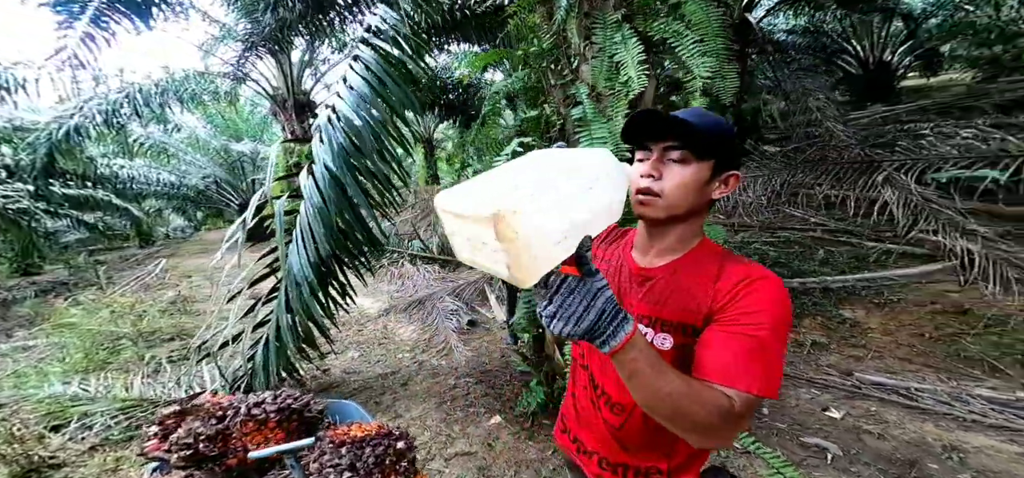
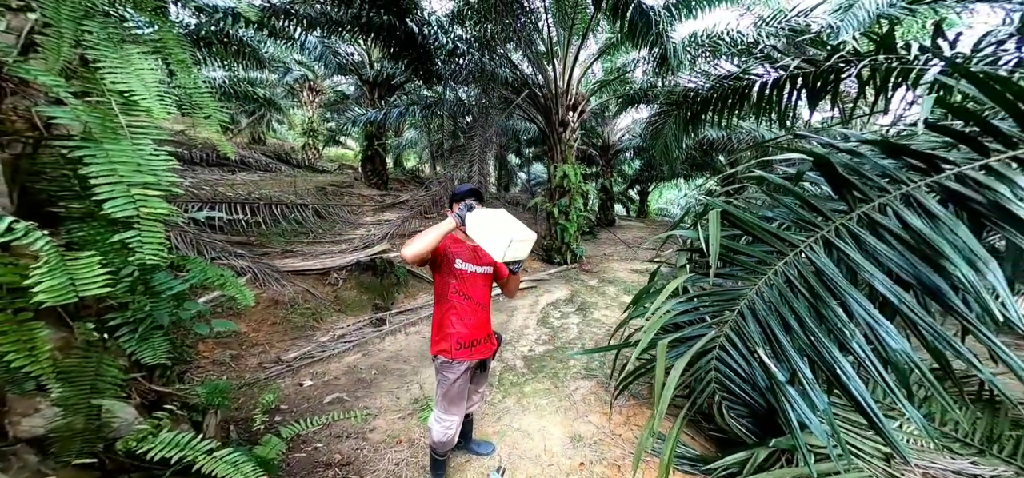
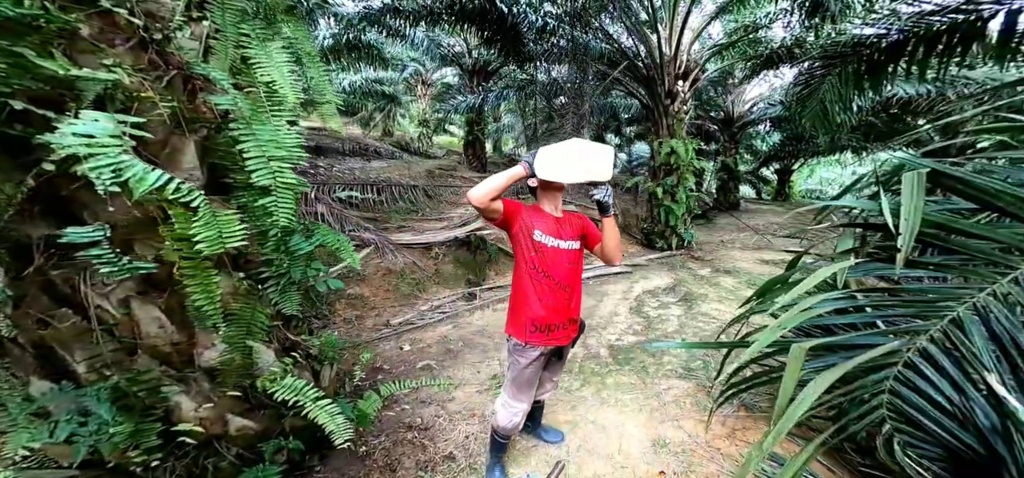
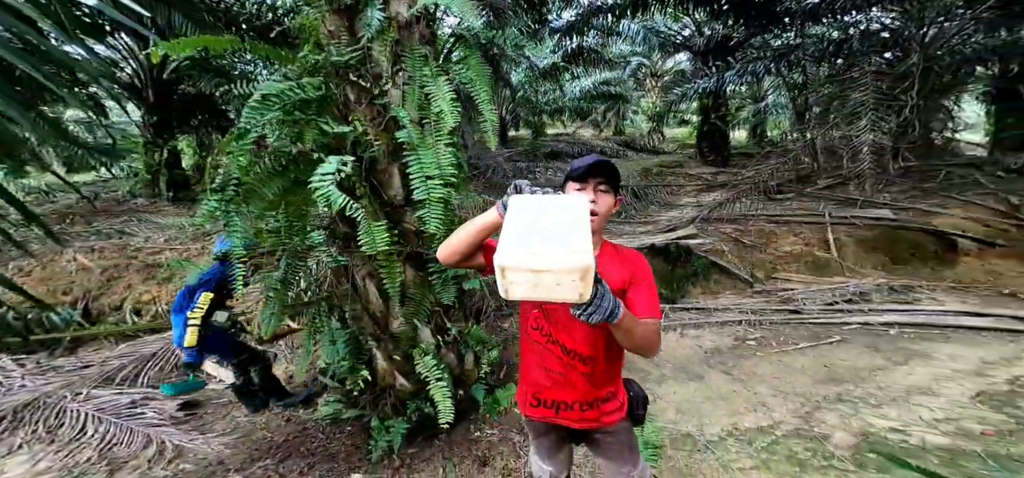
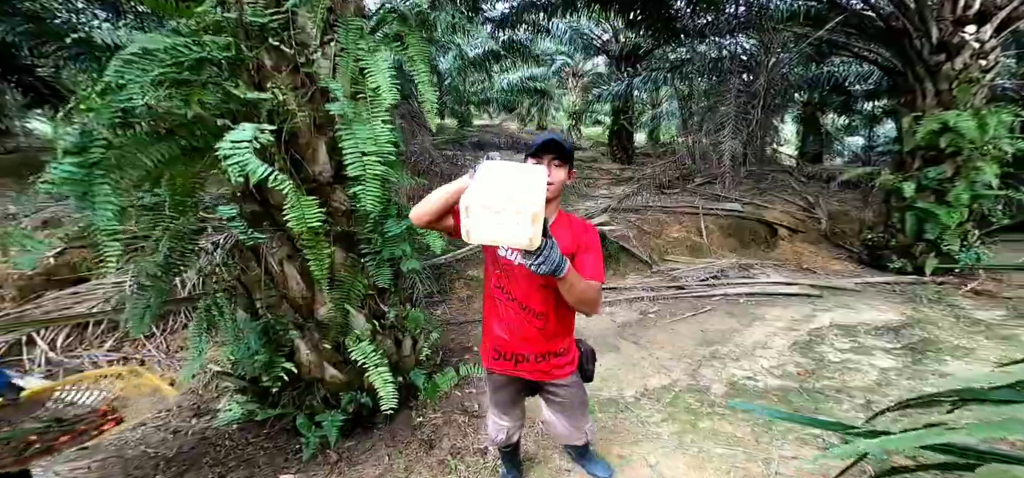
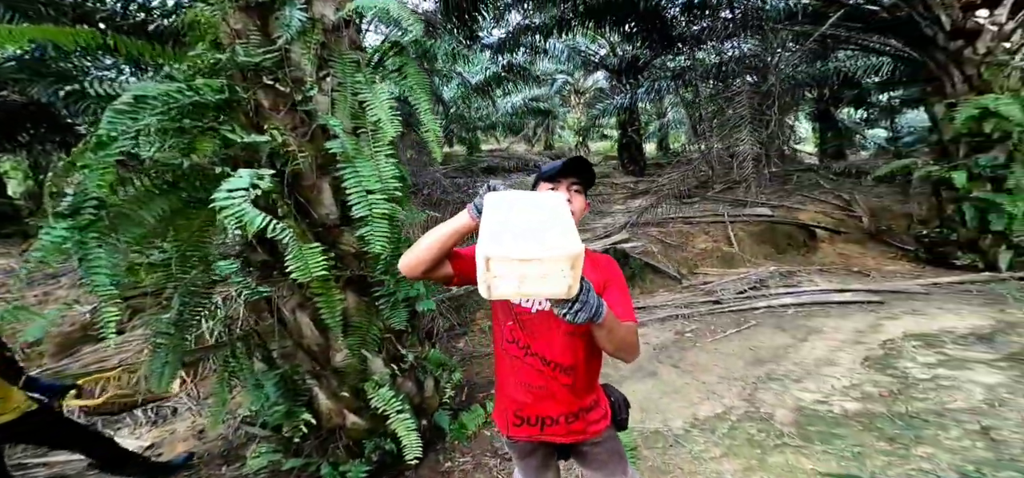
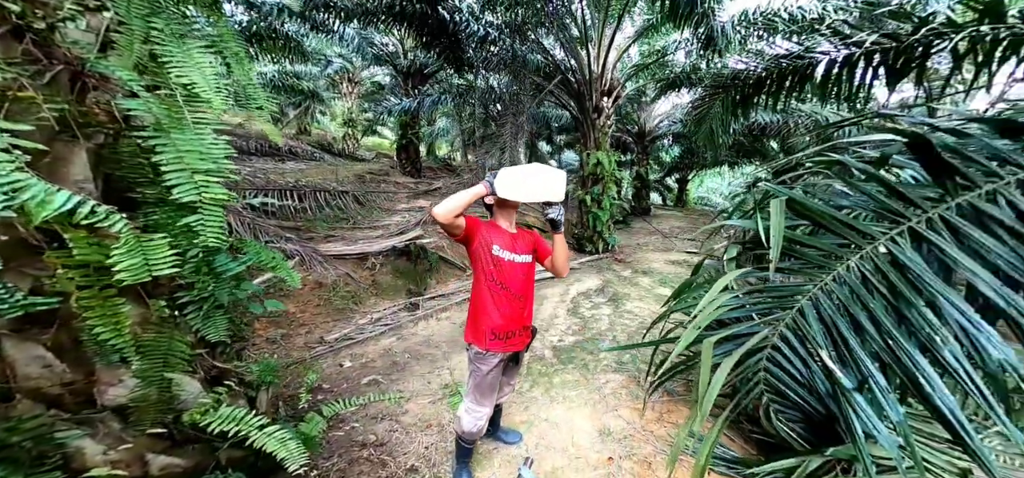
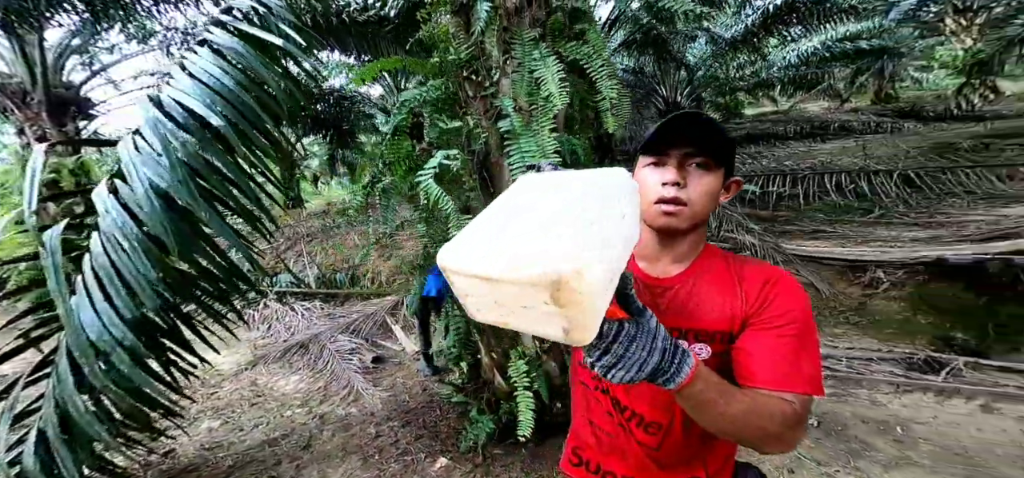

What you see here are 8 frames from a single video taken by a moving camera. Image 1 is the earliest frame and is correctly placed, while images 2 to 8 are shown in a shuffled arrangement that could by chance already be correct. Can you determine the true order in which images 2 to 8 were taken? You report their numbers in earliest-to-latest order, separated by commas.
8, 4, 6, 5, 3, 7, 2
